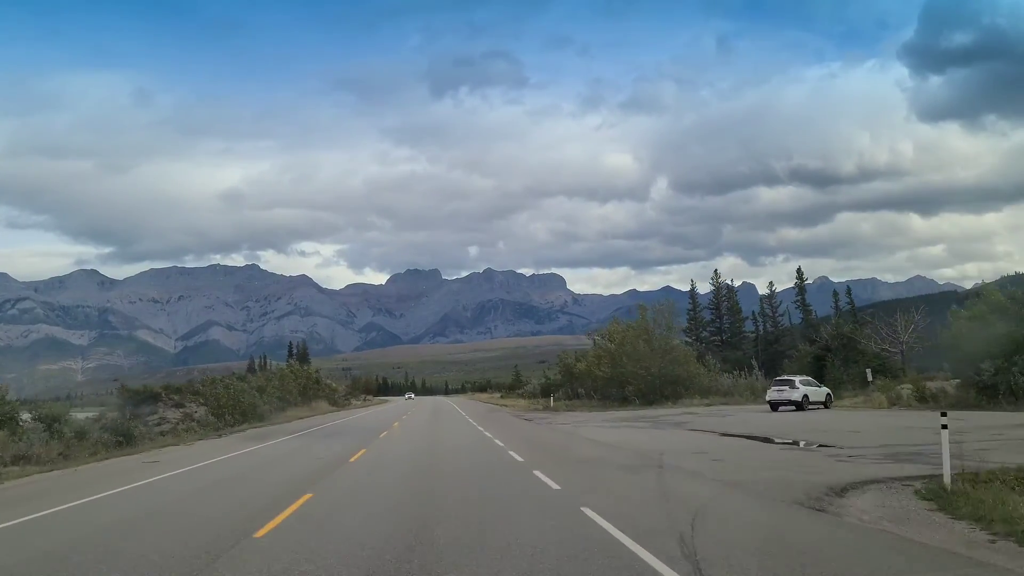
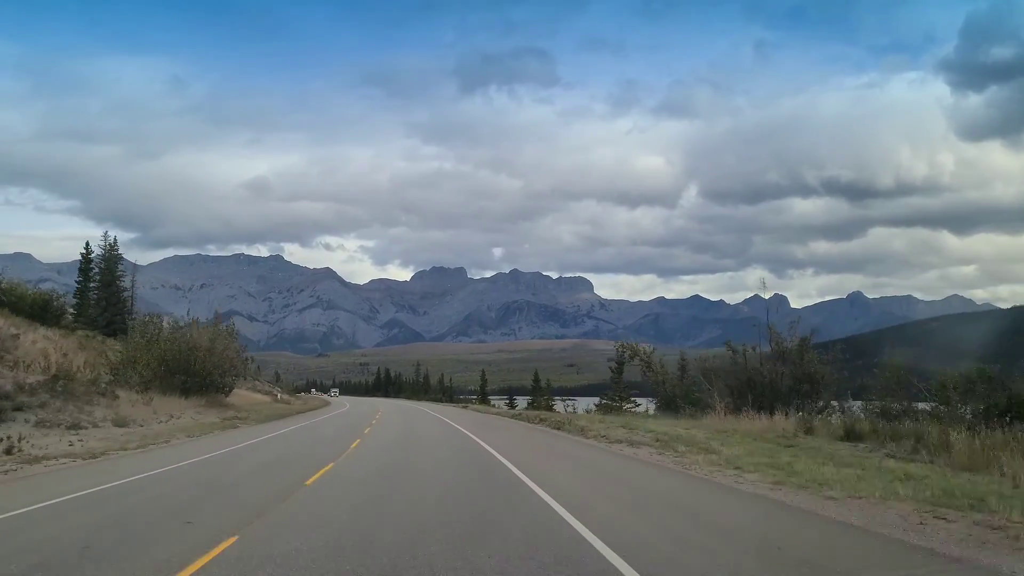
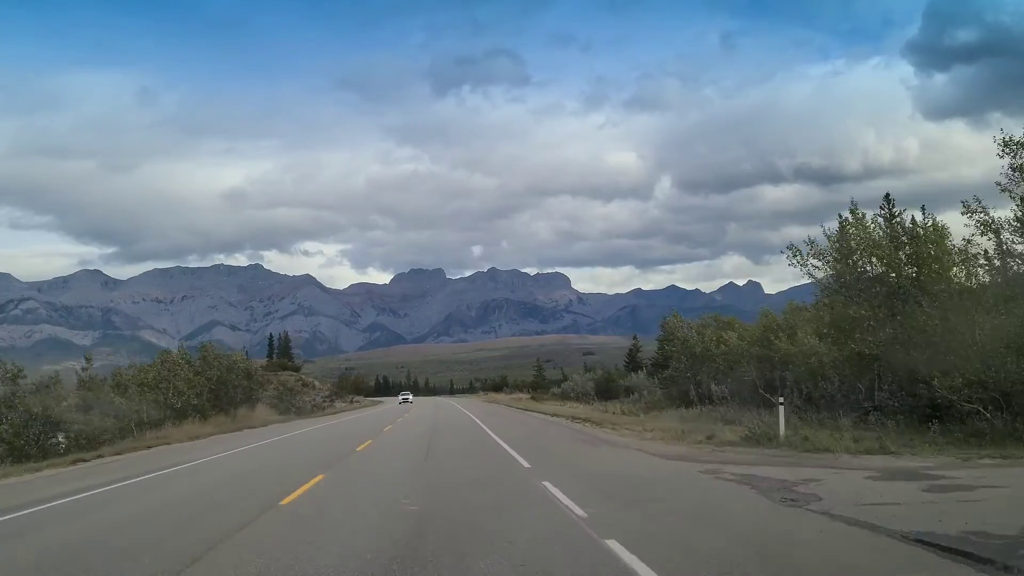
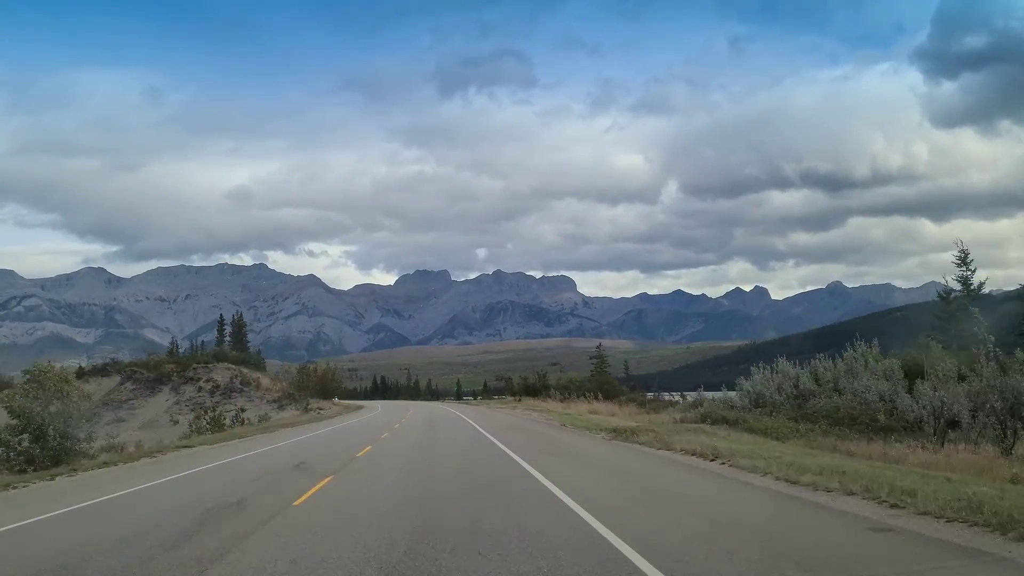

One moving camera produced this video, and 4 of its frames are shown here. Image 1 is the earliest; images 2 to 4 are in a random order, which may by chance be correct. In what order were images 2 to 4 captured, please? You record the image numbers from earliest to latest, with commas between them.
3, 4, 2
